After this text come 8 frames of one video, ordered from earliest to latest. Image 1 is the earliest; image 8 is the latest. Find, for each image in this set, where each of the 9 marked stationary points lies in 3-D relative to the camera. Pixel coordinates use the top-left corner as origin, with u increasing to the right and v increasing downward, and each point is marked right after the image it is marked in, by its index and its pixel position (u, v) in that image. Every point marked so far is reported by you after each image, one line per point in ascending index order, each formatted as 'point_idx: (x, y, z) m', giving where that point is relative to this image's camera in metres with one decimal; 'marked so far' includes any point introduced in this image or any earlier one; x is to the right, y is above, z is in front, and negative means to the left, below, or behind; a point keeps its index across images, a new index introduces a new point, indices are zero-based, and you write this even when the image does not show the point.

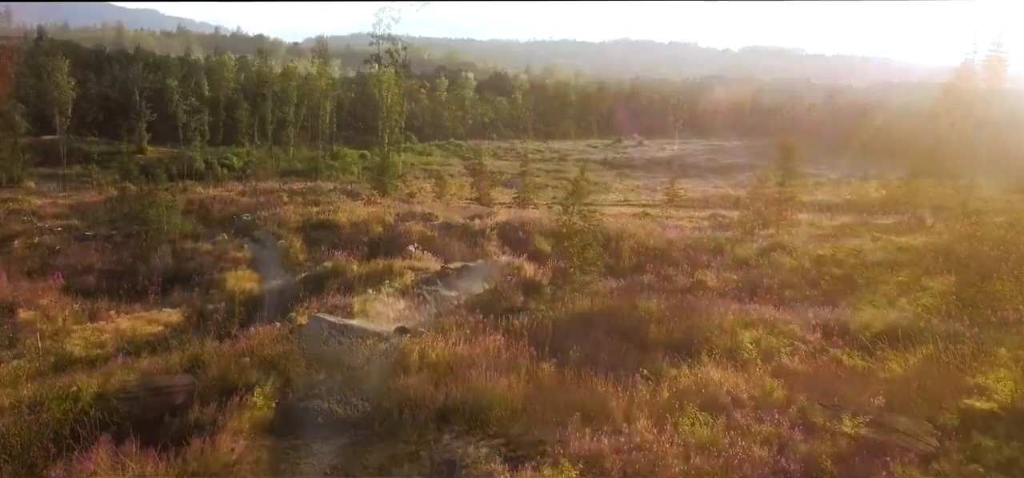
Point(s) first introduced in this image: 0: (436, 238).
0: (-1.3, -0.1, +18.9) m
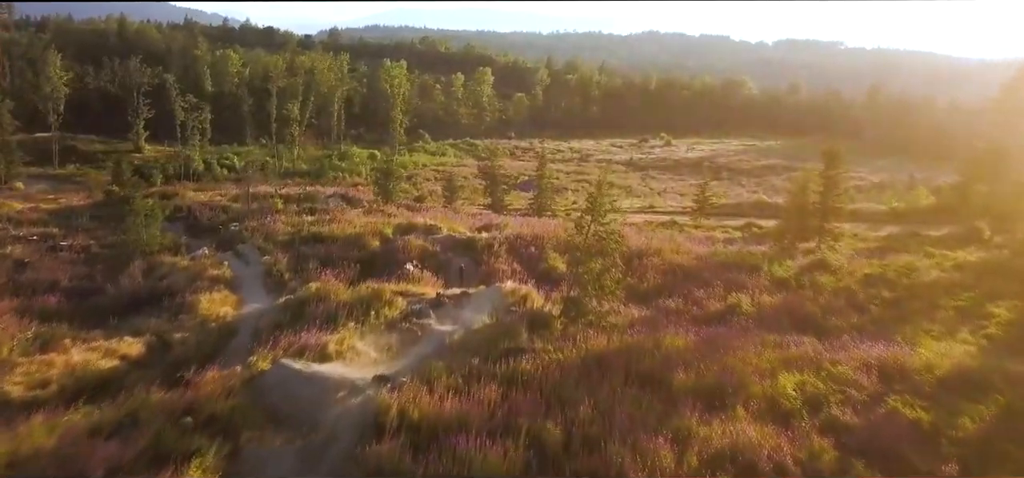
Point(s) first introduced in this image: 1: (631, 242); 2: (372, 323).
0: (-1.2, -0.3, +17.0) m
1: (+2.1, -0.1, +19.0) m
2: (-1.6, -1.0, +12.5) m
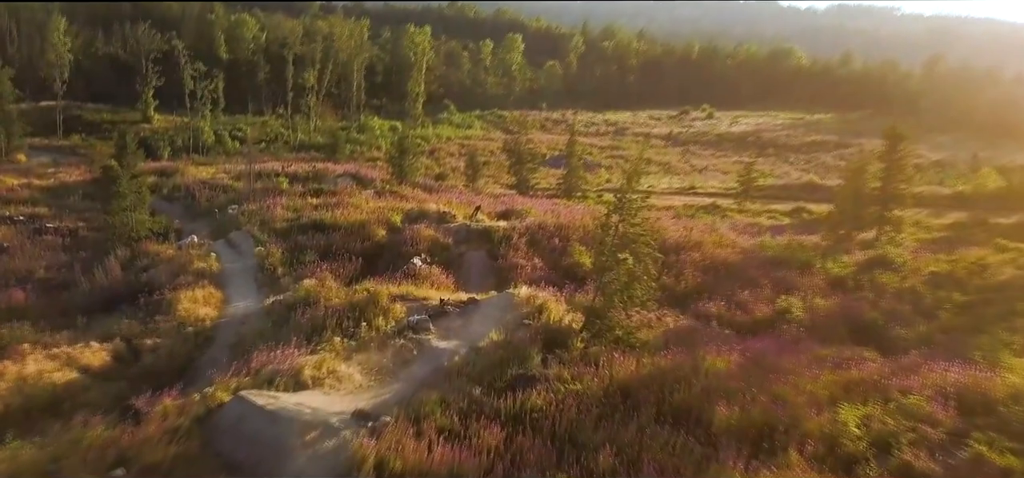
0: (-0.9, -0.2, +15.2) m
1: (+2.4, +0.1, +17.1) m
2: (-1.5, -1.0, +10.8) m
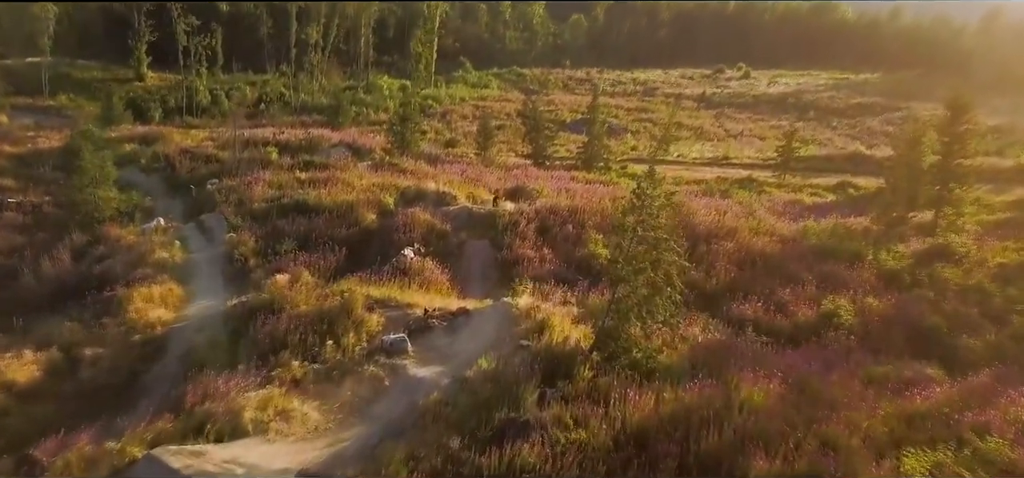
0: (-0.8, 0.0, +13.3) m
1: (+2.6, +0.3, +15.1) m
2: (-1.5, -1.0, +8.9) m
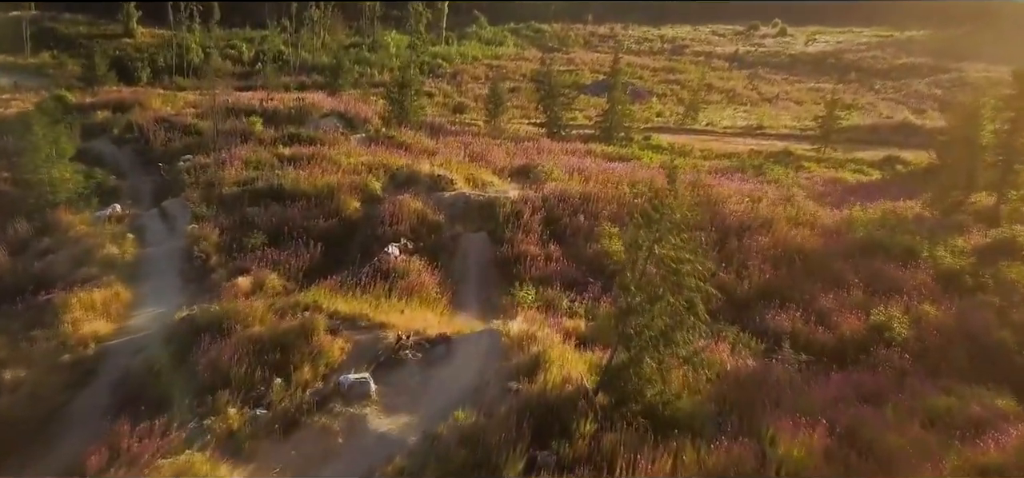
0: (-0.8, +0.1, +11.6) m
1: (+2.6, +0.4, +13.3) m
2: (-1.6, -1.1, +7.3) m
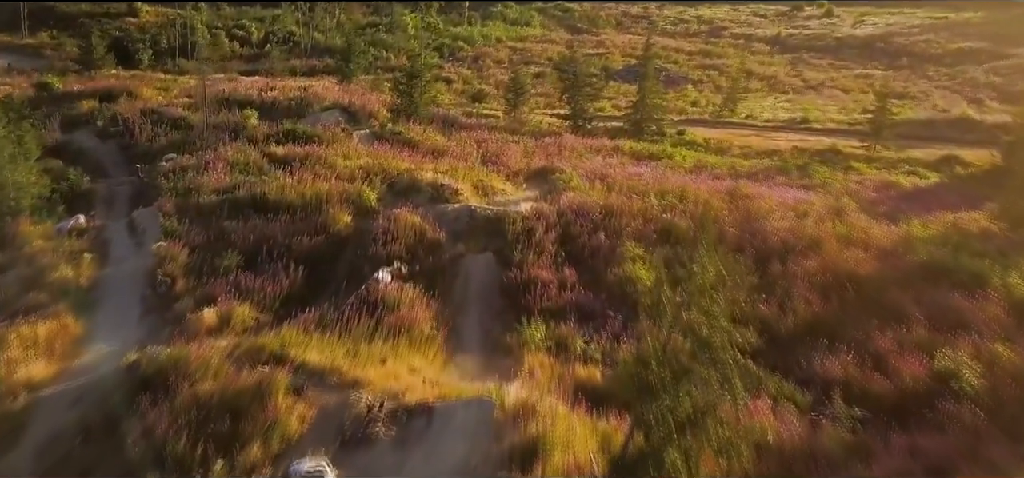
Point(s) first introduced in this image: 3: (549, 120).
0: (-0.7, -0.2, +10.2) m
1: (+2.8, +0.2, +11.8) m
2: (-1.7, -1.4, +6.0) m
3: (+0.6, +2.0, +18.2) m
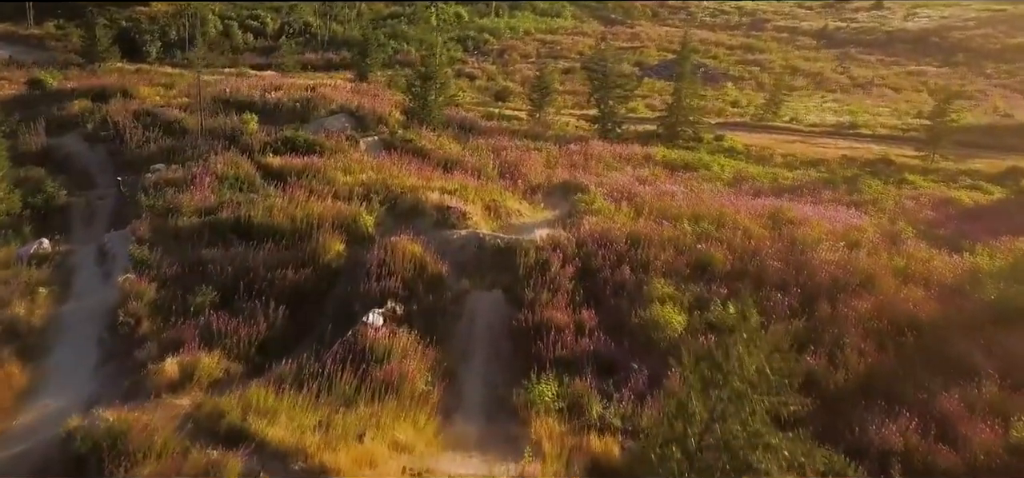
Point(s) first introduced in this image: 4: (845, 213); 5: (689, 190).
0: (-0.6, -0.4, +9.0) m
1: (+2.9, -0.1, +10.4) m
2: (-1.8, -1.8, +4.8) m
3: (+1.0, +1.9, +16.9) m
4: (+3.8, +0.3, +12.3) m
5: (+2.0, +0.6, +12.3) m
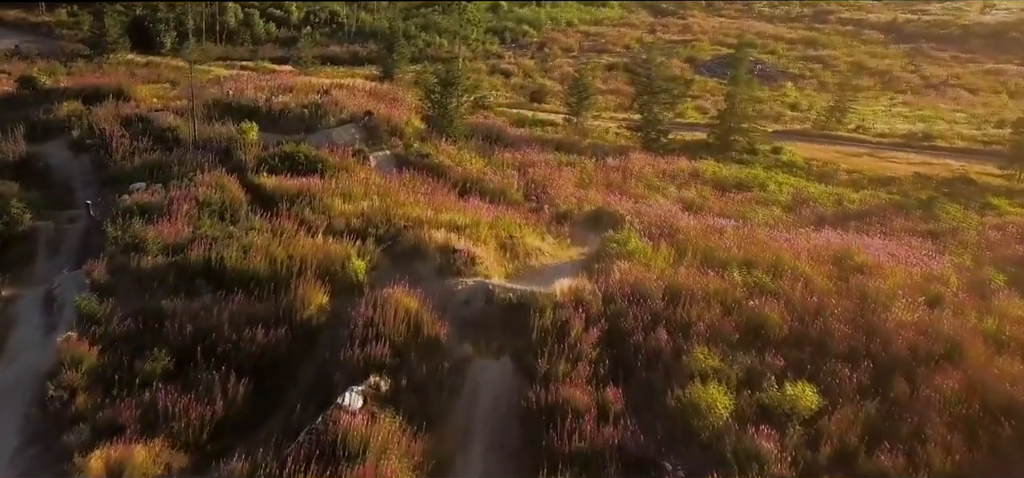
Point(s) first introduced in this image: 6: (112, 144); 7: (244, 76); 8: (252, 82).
0: (-0.5, -0.8, +7.5) m
1: (+3.0, -0.5, +8.8) m
2: (-1.9, -2.2, +3.5) m
3: (+1.5, +1.6, +15.3) m
4: (+4.0, -0.1, +10.6) m
5: (+2.2, +0.2, +10.7) m
6: (-4.4, +1.0, +12.0) m
7: (-3.8, +2.3, +15.3) m
8: (-3.6, +2.2, +14.8) m
